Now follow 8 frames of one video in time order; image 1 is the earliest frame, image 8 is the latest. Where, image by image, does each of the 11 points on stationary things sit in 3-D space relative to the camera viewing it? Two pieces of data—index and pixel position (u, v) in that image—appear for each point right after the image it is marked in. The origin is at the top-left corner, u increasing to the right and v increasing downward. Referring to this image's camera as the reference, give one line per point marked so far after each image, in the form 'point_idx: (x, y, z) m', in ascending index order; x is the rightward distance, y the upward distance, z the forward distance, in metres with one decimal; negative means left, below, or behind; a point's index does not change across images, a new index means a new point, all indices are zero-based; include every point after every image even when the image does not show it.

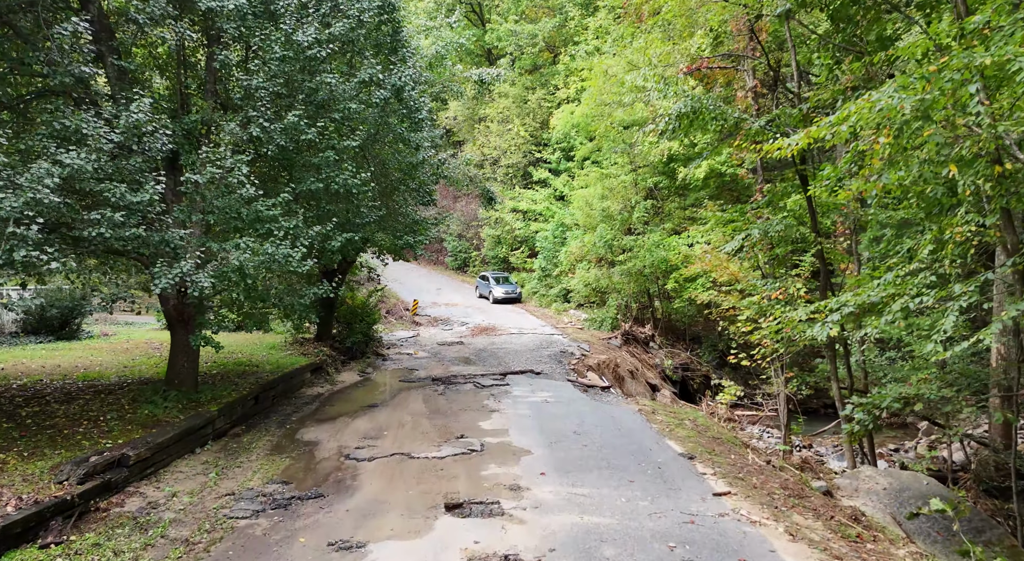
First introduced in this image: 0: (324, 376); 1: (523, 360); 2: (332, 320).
0: (-4.5, -2.3, +14.6) m
1: (+0.3, -2.1, +17.3) m
2: (-4.9, -1.1, +17.1) m
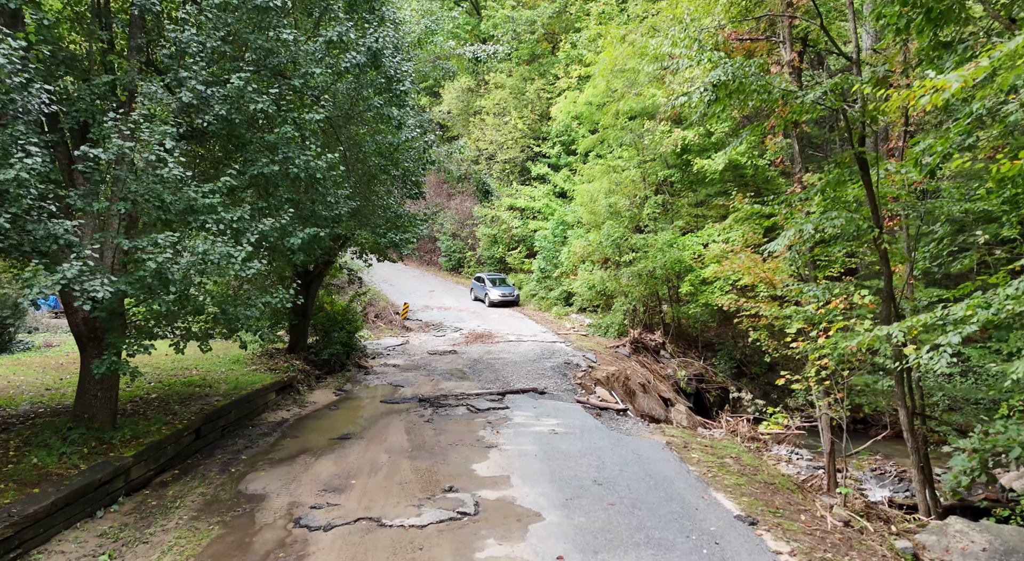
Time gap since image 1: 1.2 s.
0: (-4.5, -2.3, +12.6) m
1: (+0.3, -2.2, +15.4) m
2: (-5.0, -1.2, +15.1) m
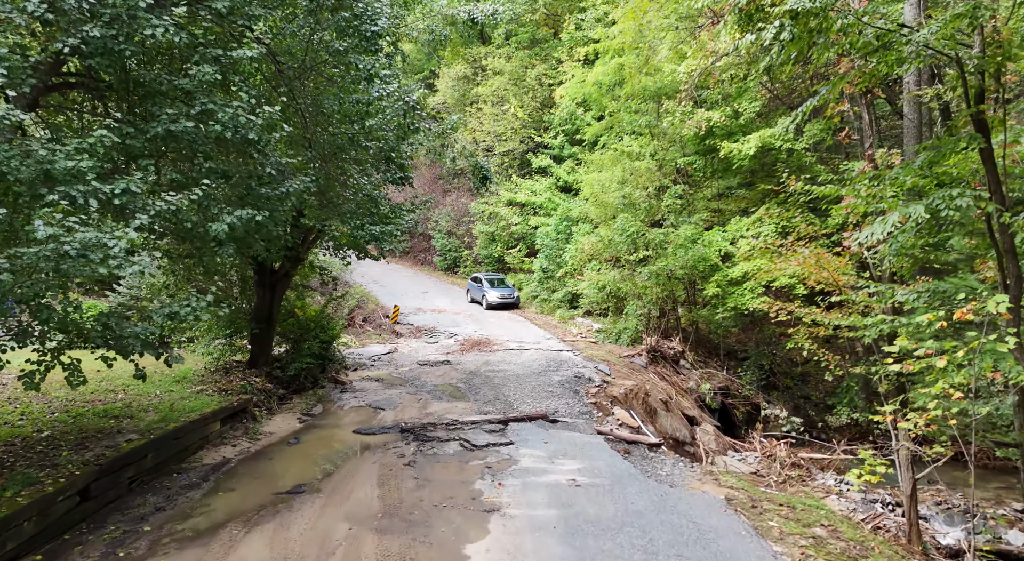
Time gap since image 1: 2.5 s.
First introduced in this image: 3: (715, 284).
0: (-4.5, -2.3, +10.3) m
1: (+0.3, -2.2, +13.0) m
2: (-4.9, -1.2, +12.8) m
3: (+5.3, -0.1, +16.6) m
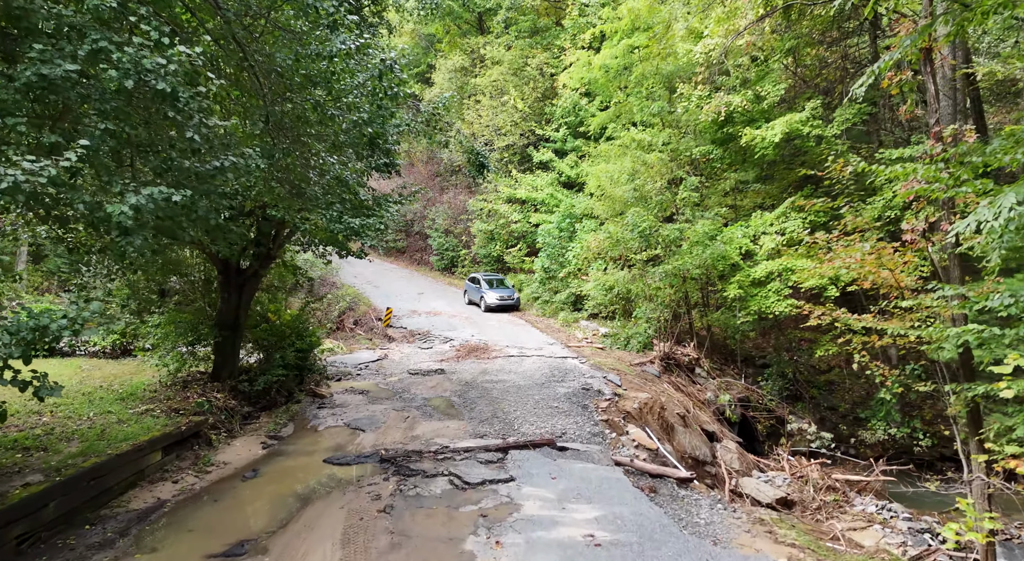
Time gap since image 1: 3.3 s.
0: (-4.5, -2.4, +8.8) m
1: (+0.3, -2.3, +11.5) m
2: (-4.9, -1.2, +11.3) m
3: (+5.3, -0.1, +15.0) m
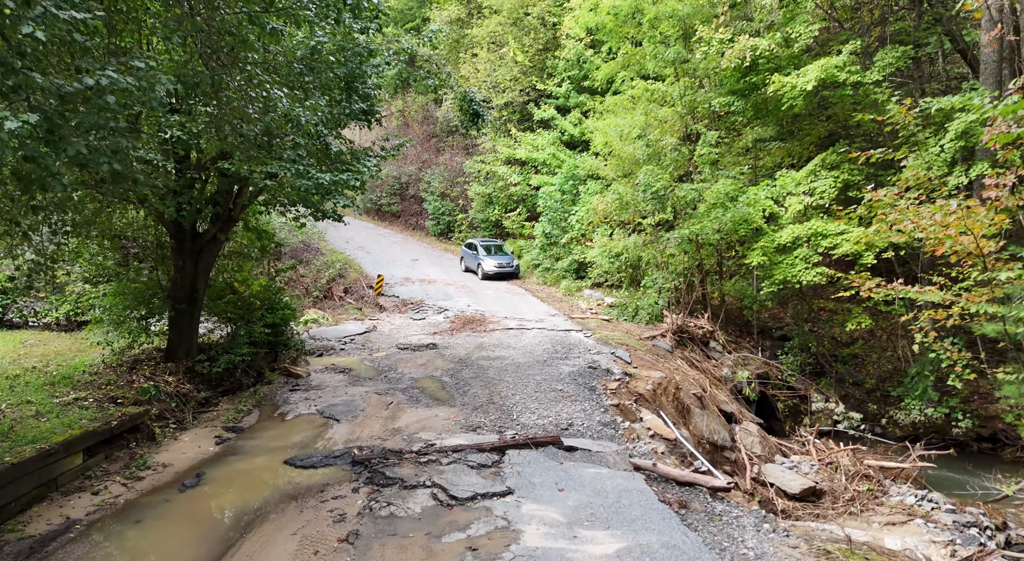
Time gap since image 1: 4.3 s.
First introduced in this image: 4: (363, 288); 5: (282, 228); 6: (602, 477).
0: (-4.5, -2.0, +7.4) m
1: (+0.3, -1.7, +10.1) m
2: (-4.9, -0.7, +9.8) m
3: (+5.3, +0.6, +13.6) m
4: (-4.6, -0.3, +19.4) m
5: (-6.9, +1.6, +19.0) m
6: (+0.9, -2.1, +6.7) m
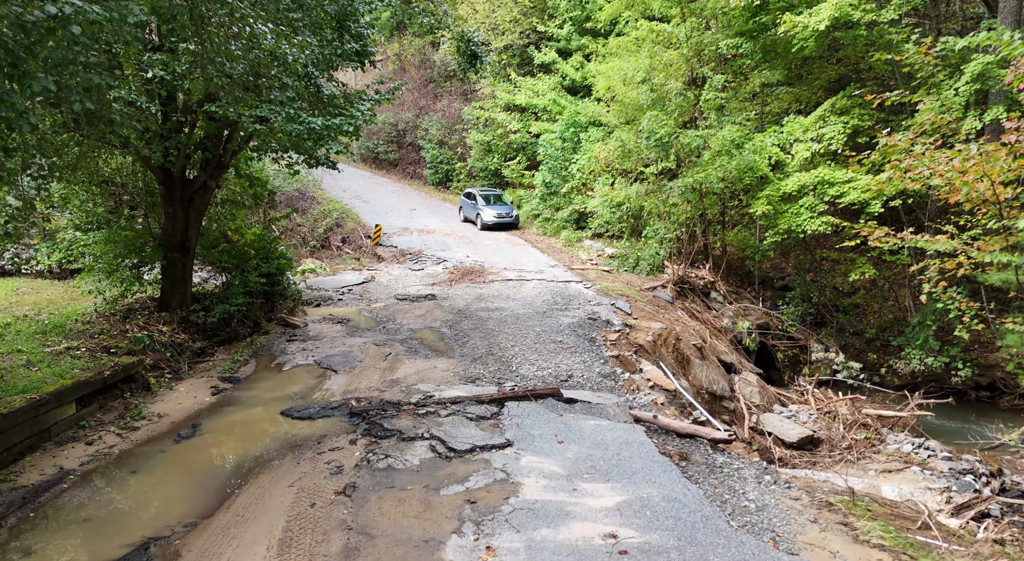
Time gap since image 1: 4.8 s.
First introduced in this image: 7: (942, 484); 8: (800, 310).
0: (-4.5, -1.4, +7.3) m
1: (+0.3, -0.9, +10.0) m
2: (-4.9, +0.1, +9.7) m
3: (+5.3, +1.7, +13.3) m
4: (-4.6, +1.3, +19.2) m
5: (-6.9, +3.1, +18.6) m
6: (+0.9, -1.5, +6.6) m
7: (+4.8, -2.3, +7.1) m
8: (+7.0, -0.7, +15.3) m
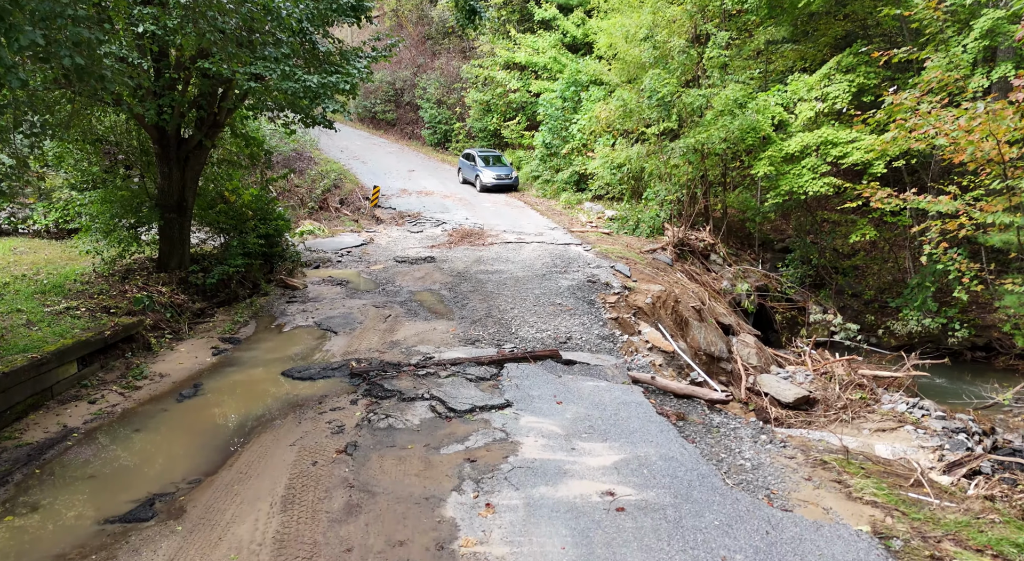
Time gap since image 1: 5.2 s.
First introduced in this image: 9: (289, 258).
0: (-4.5, -0.9, +7.4) m
1: (+0.3, -0.3, +10.1) m
2: (-4.9, +0.7, +9.6) m
3: (+5.3, +2.5, +13.1) m
4: (-4.6, +2.4, +19.1) m
5: (-6.9, +4.2, +18.4) m
6: (+0.9, -1.1, +6.7) m
7: (+4.8, -1.9, +7.2) m
8: (+7.0, +0.2, +15.3) m
9: (-4.0, +0.4, +11.4) m
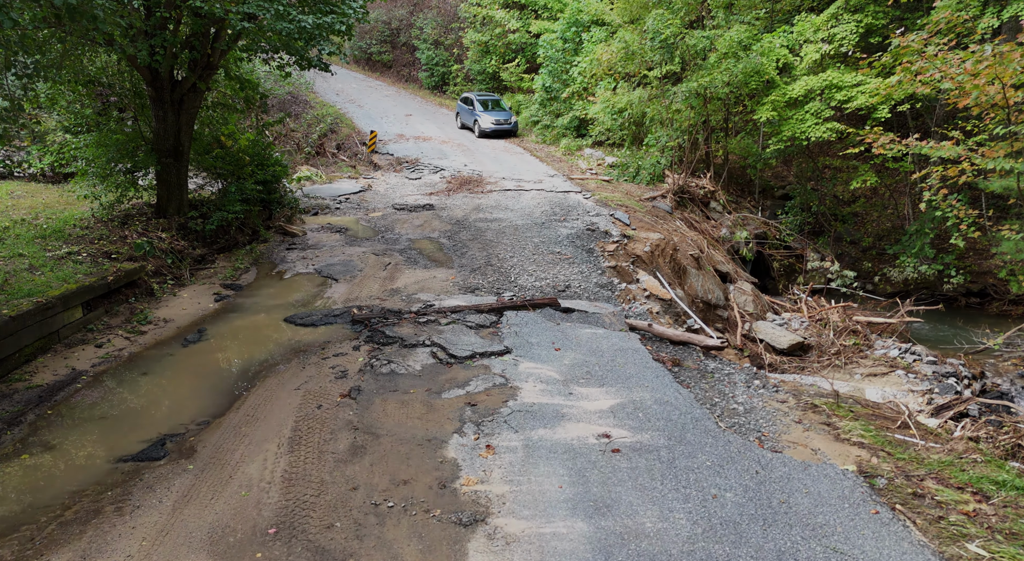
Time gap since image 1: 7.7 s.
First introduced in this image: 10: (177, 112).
0: (-4.5, -0.3, +7.5) m
1: (+0.3, +0.5, +10.1) m
2: (-5.0, +1.5, +9.5) m
3: (+5.3, +3.6, +12.9) m
4: (-4.7, +4.0, +18.8) m
5: (-7.0, +5.7, +18.0) m
6: (+0.9, -0.6, +6.8) m
7: (+4.8, -1.3, +7.3) m
8: (+6.9, +1.5, +15.3) m
9: (-4.1, +1.4, +11.4) m
10: (-4.9, +2.4, +9.2) m
